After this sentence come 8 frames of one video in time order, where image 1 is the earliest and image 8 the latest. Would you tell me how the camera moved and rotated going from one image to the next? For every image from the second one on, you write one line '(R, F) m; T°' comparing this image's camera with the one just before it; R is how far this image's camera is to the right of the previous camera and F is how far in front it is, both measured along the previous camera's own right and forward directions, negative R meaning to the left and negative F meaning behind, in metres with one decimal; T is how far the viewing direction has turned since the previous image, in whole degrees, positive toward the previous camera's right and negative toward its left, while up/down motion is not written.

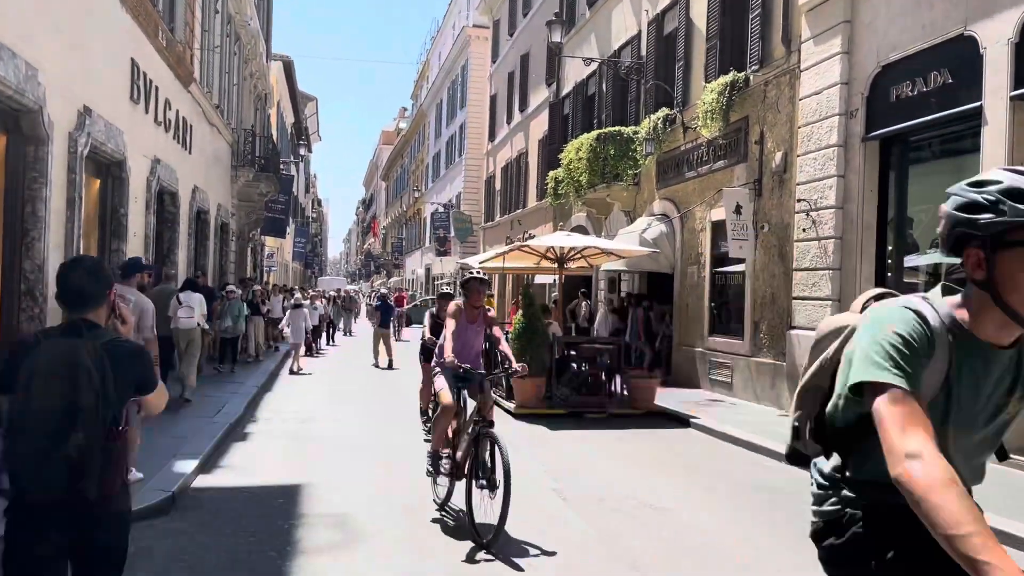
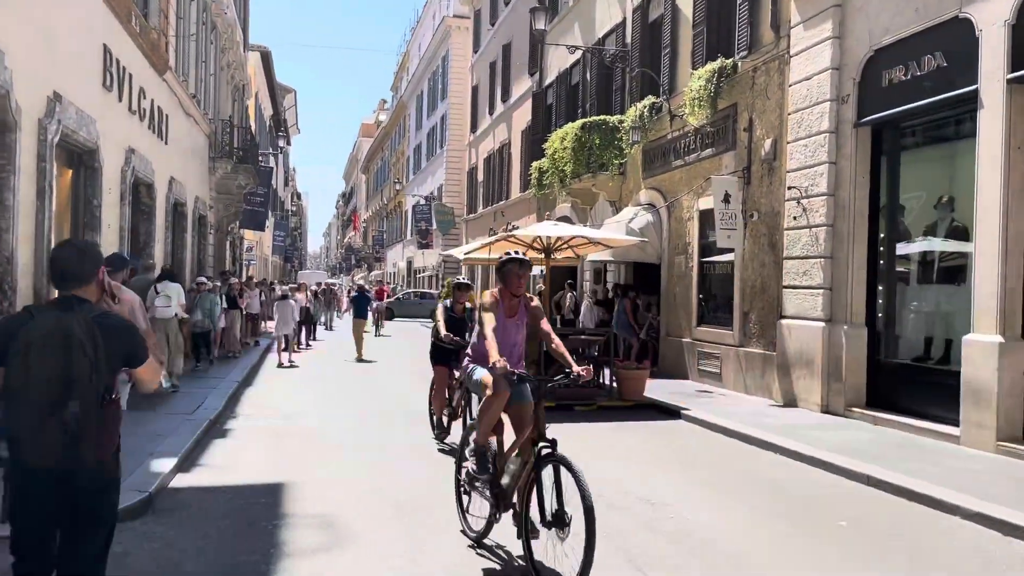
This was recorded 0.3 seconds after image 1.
(-0.1, +0.2) m; +1°
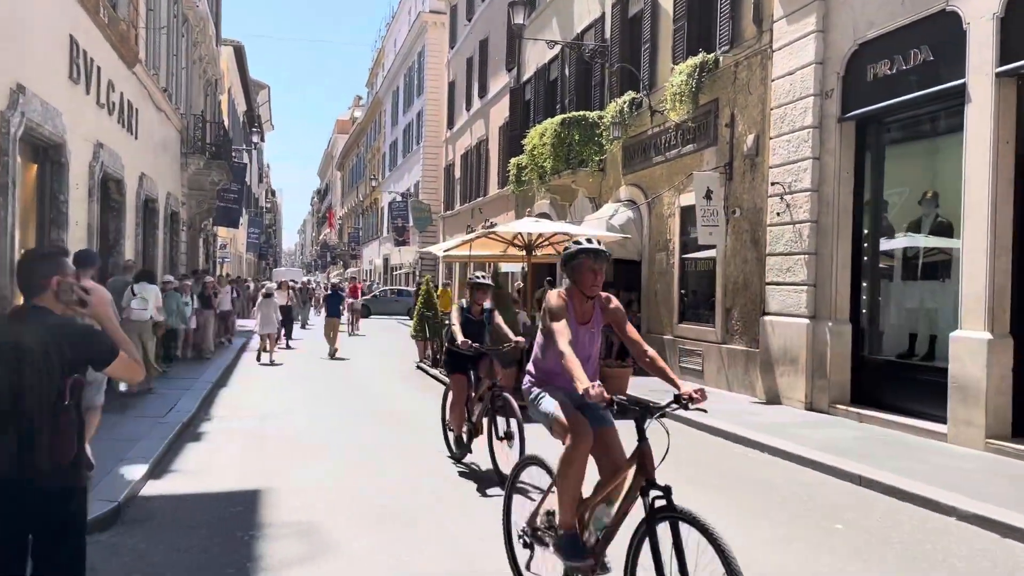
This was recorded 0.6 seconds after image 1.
(-0.1, +0.2) m; +2°
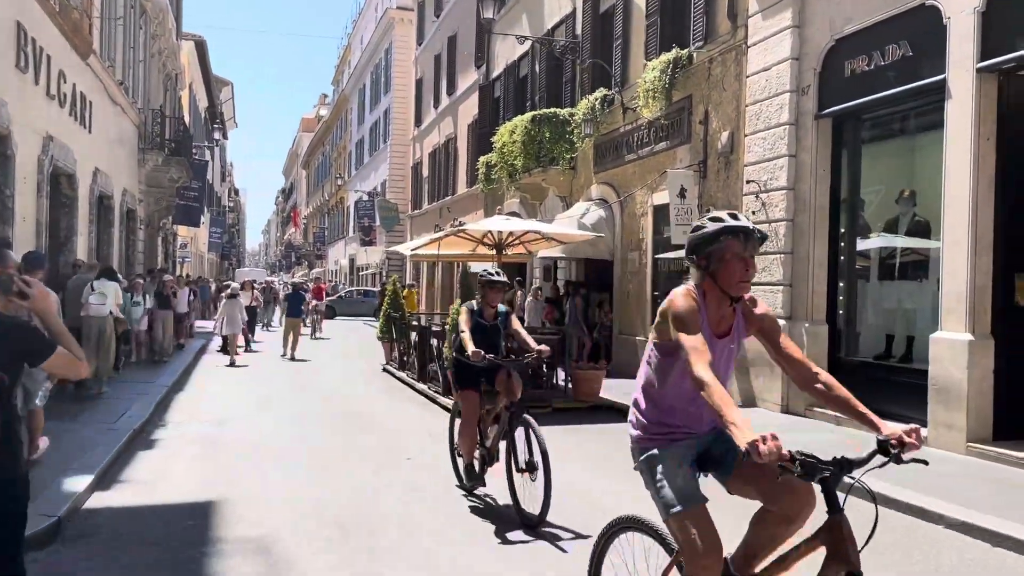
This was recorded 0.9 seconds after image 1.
(0.0, +0.3) m; +2°
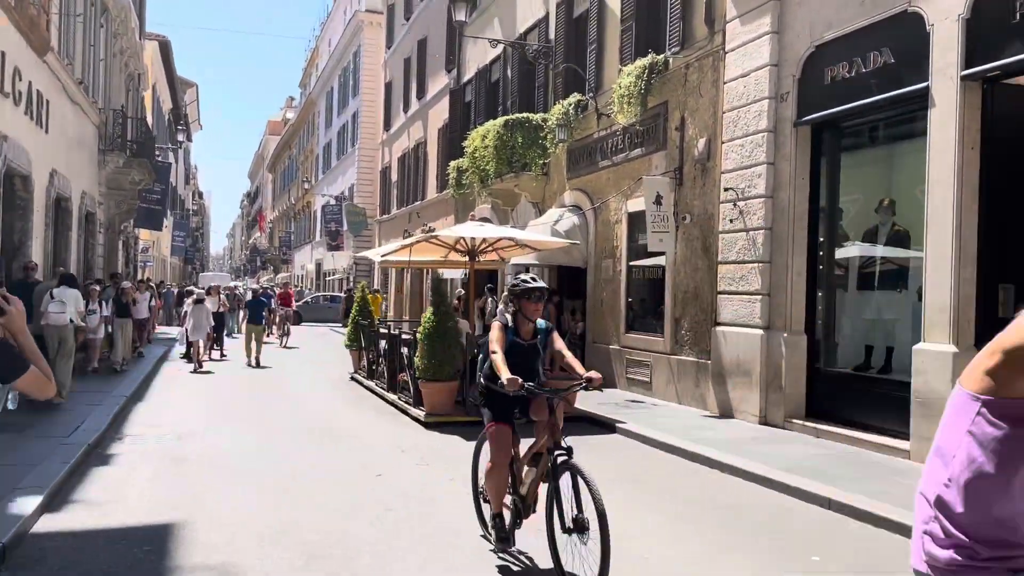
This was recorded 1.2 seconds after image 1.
(-0.1, +0.3) m; +2°
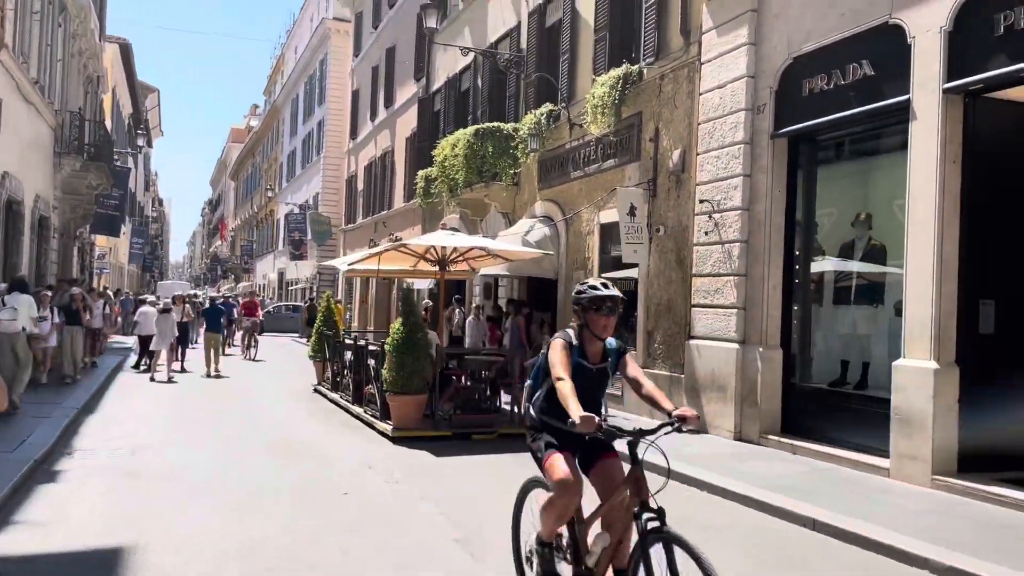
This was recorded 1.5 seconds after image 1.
(-0.1, +0.3) m; +2°
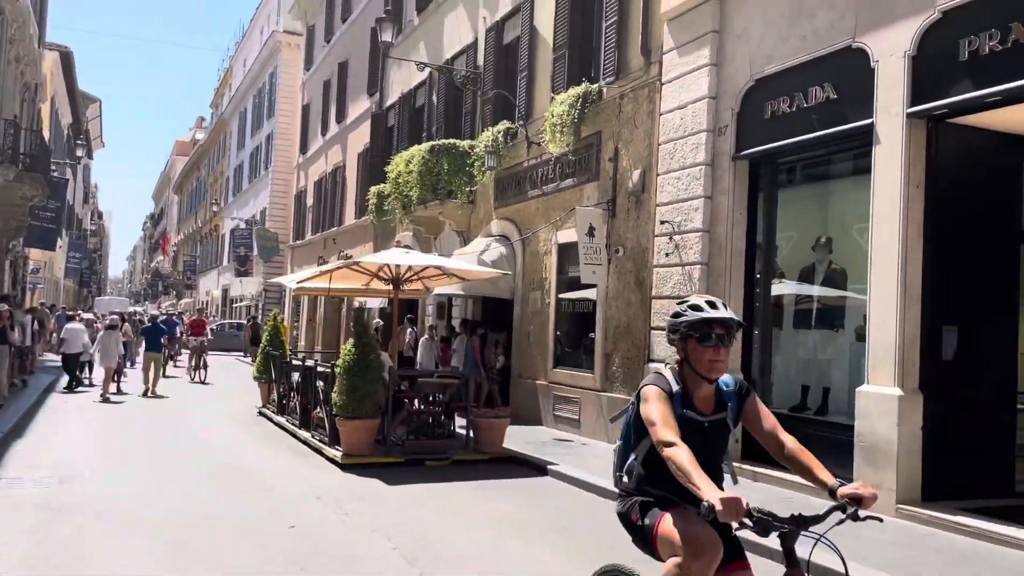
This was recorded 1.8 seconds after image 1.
(-0.1, +0.3) m; +4°
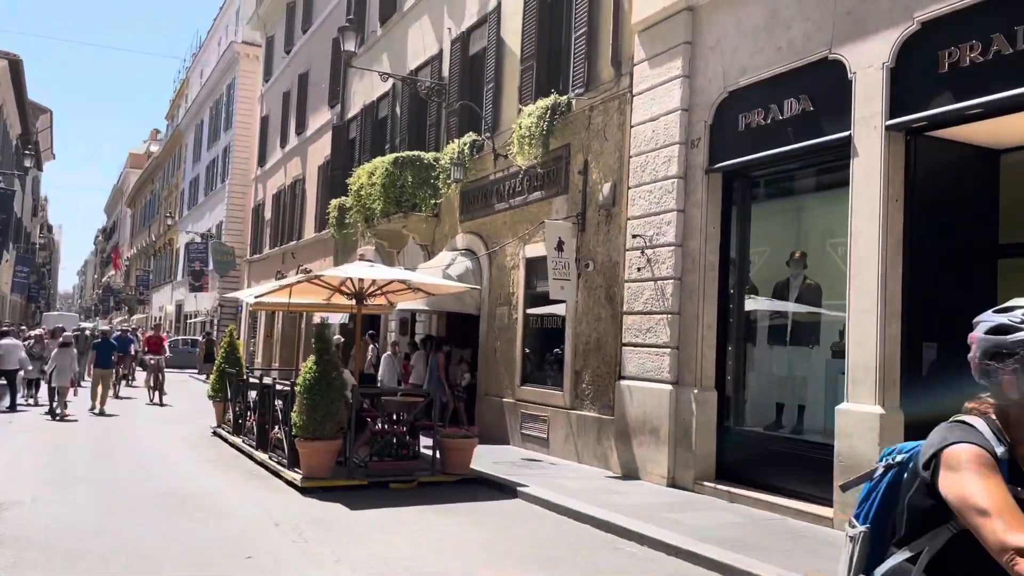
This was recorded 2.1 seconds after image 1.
(-0.1, +0.3) m; +3°
